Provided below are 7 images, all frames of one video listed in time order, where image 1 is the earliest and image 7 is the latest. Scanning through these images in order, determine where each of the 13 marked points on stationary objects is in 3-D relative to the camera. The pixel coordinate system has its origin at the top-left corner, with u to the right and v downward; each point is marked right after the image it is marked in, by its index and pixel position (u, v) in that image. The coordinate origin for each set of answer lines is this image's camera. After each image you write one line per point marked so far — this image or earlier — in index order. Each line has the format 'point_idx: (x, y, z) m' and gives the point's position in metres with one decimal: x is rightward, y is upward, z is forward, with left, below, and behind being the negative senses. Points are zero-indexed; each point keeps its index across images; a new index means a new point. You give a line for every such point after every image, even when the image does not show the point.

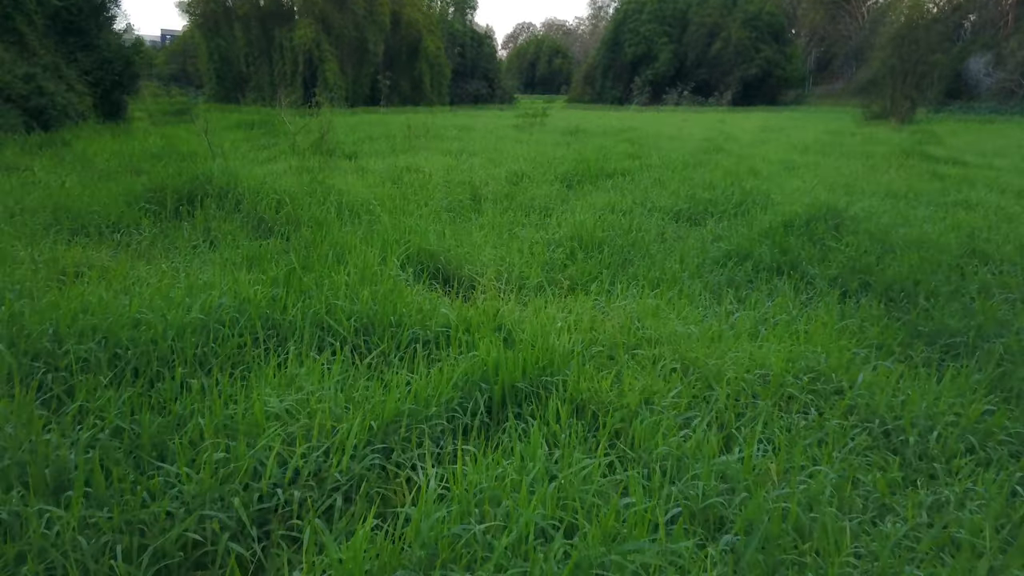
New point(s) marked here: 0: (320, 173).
0: (-1.8, +1.0, +7.2) m
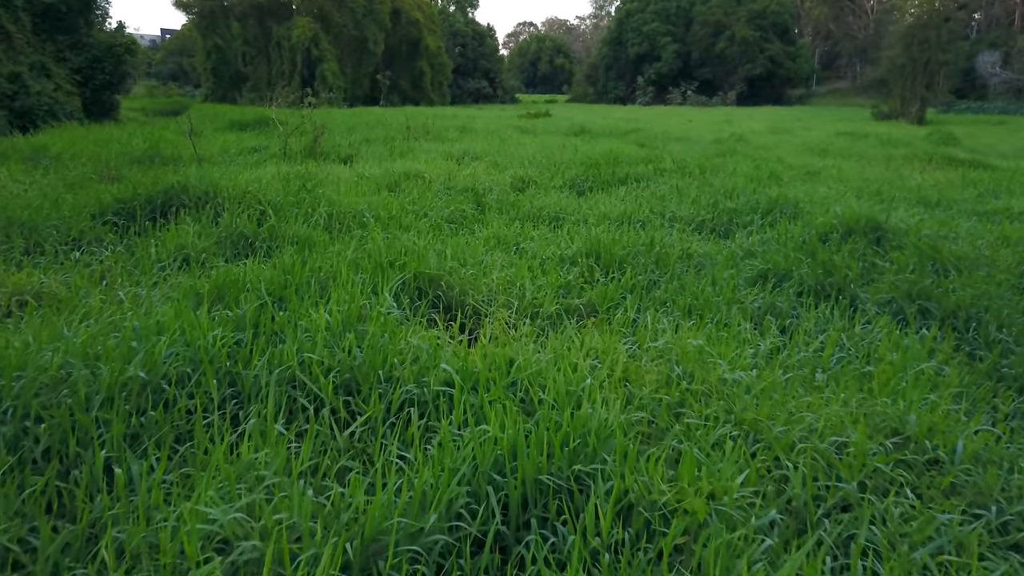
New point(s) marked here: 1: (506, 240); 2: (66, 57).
0: (-1.8, +0.9, +6.6) m
1: (0.0, +0.3, +5.2) m
2: (-7.8, +4.0, +13.3) m
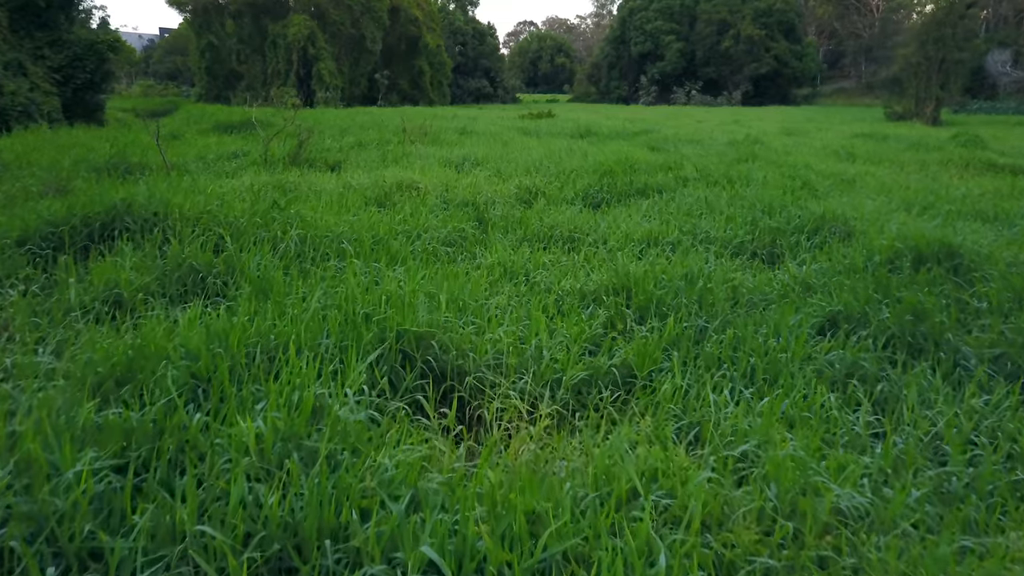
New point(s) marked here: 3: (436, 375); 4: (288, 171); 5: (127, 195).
0: (-1.7, +0.7, +5.8) m
1: (0.0, +0.1, +4.3) m
2: (-7.7, +3.8, +12.5) m
3: (-0.3, -0.3, +2.6) m
4: (-2.2, +1.1, +7.4) m
5: (-2.4, +0.6, +4.7) m
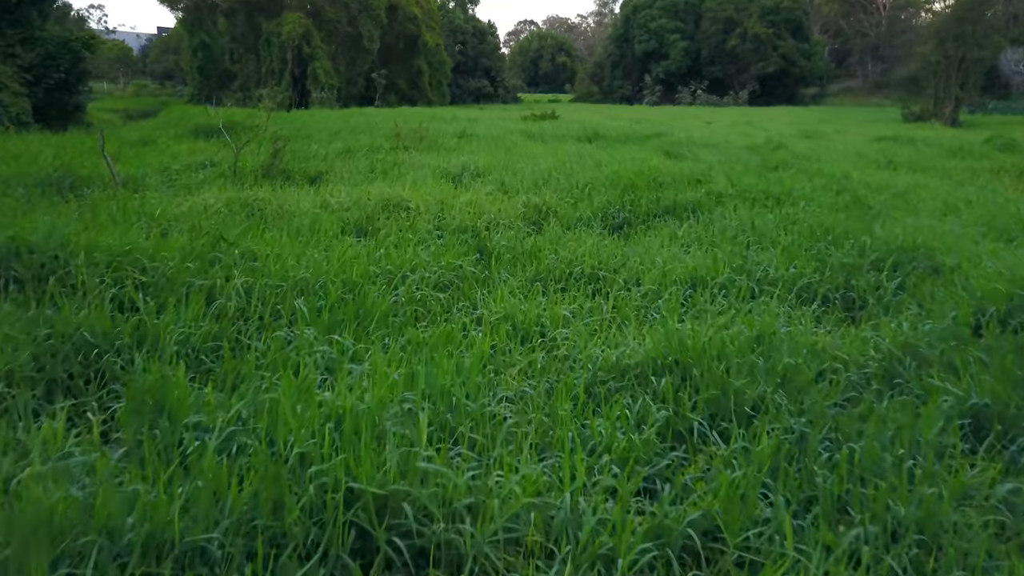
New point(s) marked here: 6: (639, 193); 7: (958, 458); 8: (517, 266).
0: (-1.6, +0.4, +4.8) m
1: (+0.1, -0.2, +3.3) m
2: (-7.7, +3.5, +11.5) m
3: (-0.2, -0.6, +1.6) m
4: (-2.1, +0.9, +6.4) m
5: (-2.3, +0.3, +3.7) m
6: (+1.1, +0.8, +6.3) m
7: (+1.3, -0.5, +2.3) m
8: (0.0, +0.1, +4.3) m
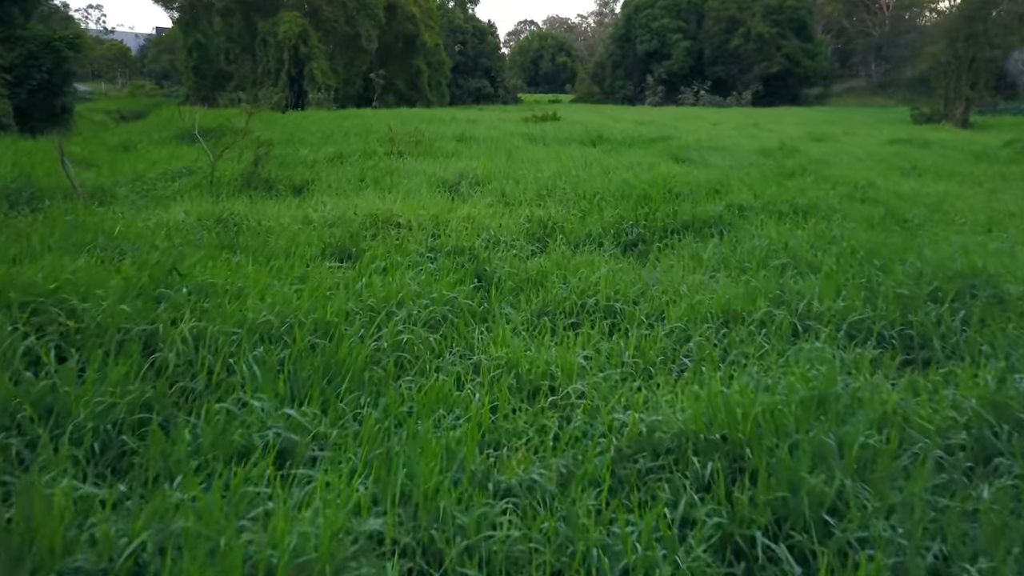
0: (-1.6, +0.3, +4.2) m
1: (+0.1, -0.4, +2.8) m
2: (-7.6, +3.4, +10.9) m
3: (-0.2, -0.7, +1.0) m
4: (-2.1, +0.7, +5.8) m
5: (-2.3, +0.1, +3.2) m
6: (+1.1, +0.6, +5.8) m
7: (+1.3, -0.7, +1.7) m
8: (0.0, 0.0, +3.7) m
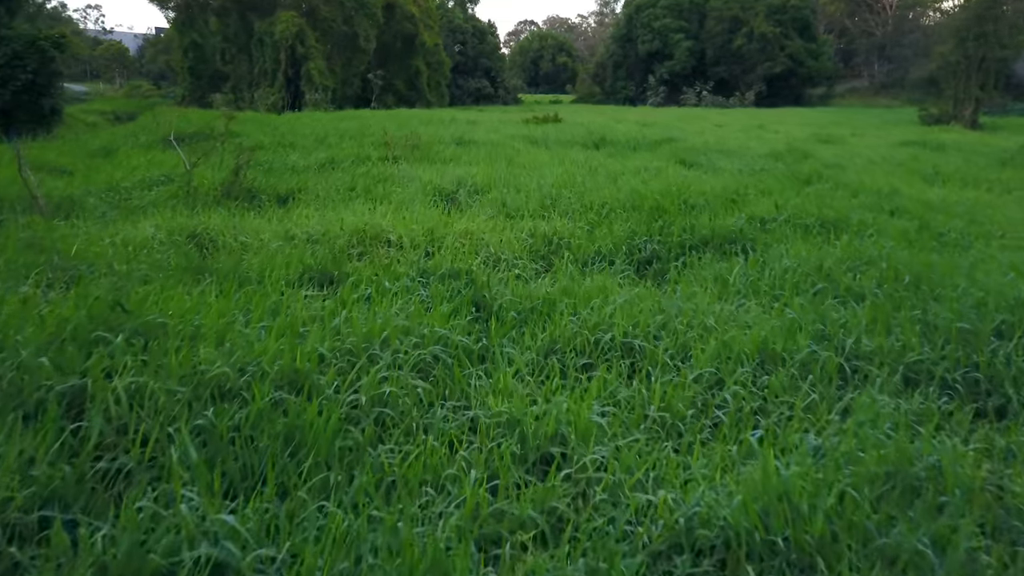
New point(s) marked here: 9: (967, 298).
0: (-1.6, +0.1, +3.7) m
1: (+0.1, -0.5, +2.3) m
2: (-7.6, +3.2, +10.4) m
3: (-0.2, -0.9, +0.5) m
4: (-2.1, +0.5, +5.4) m
5: (-2.3, 0.0, +2.7) m
6: (+1.1, +0.5, +5.3) m
7: (+1.4, -0.8, +1.2) m
8: (+0.1, -0.2, +3.3) m
9: (+2.1, -0.1, +3.5) m
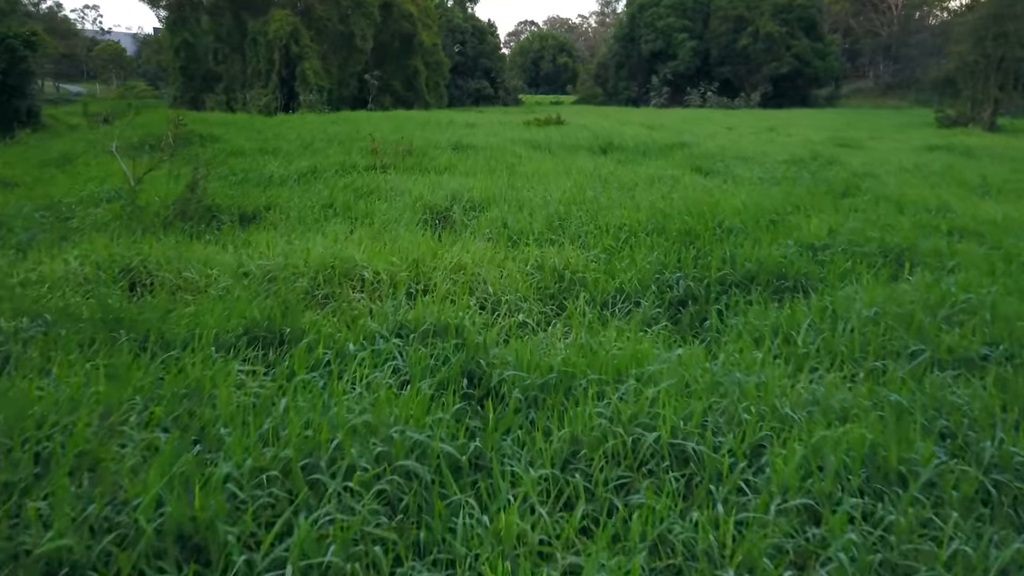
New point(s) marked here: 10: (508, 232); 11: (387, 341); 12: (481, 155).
0: (-1.6, -0.1, +2.9) m
1: (+0.1, -0.7, +1.4) m
2: (-7.6, +3.0, +9.6) m
3: (-0.2, -1.1, -0.3) m
4: (-2.1, +0.3, +4.5) m
5: (-2.3, -0.2, +1.8) m
6: (+1.1, +0.2, +4.4) m
7: (+1.4, -1.0, +0.4) m
8: (+0.1, -0.4, +2.4) m
9: (+2.1, -0.3, +2.7) m
10: (0.0, +0.4, +4.9) m
11: (-0.5, -0.2, +2.9) m
12: (-0.4, +1.7, +9.5) m
